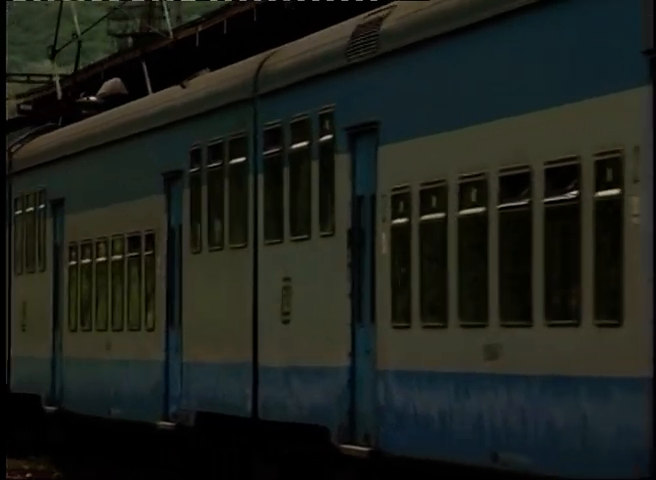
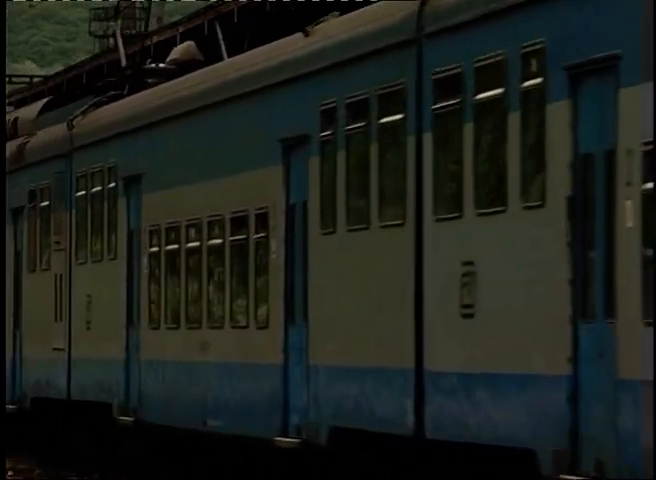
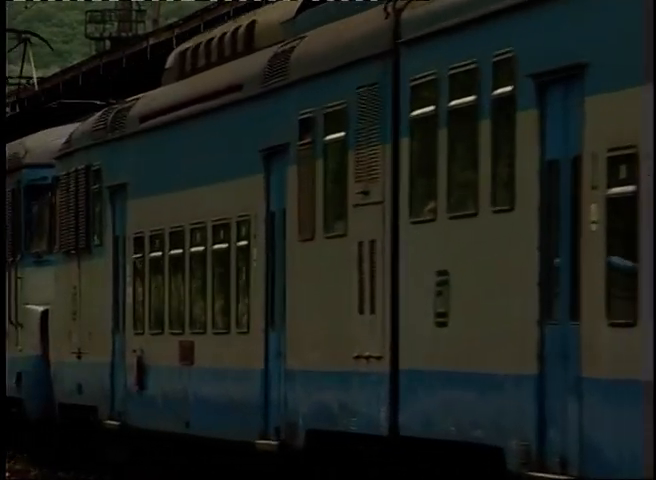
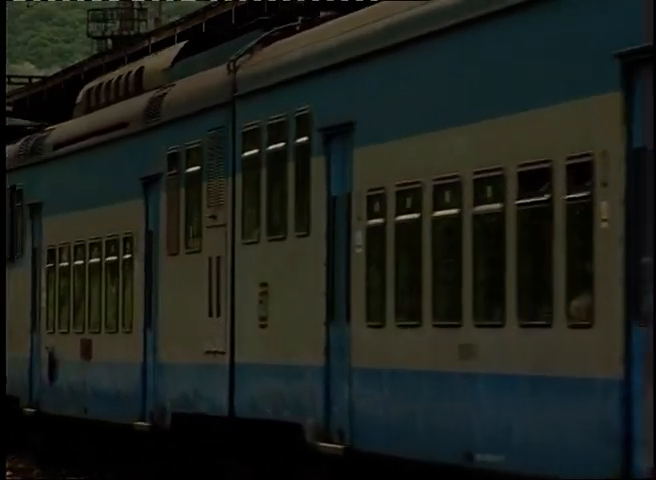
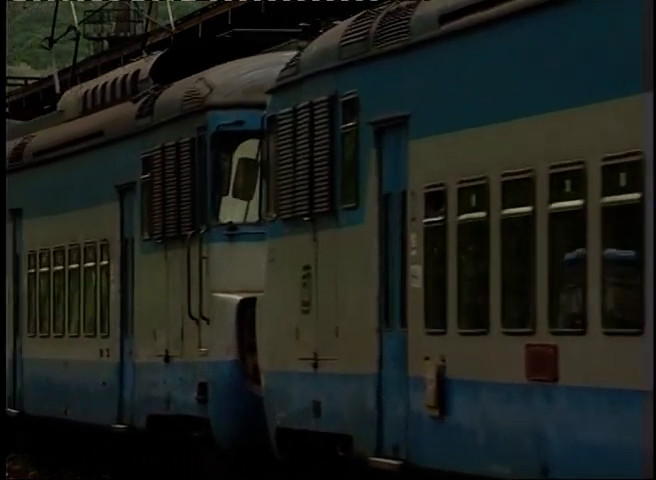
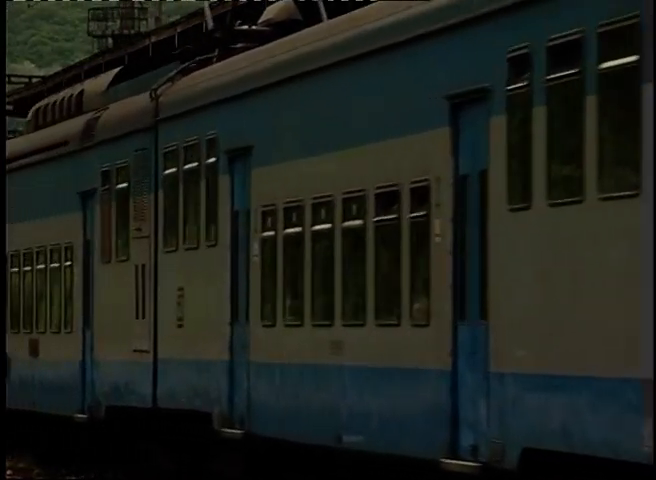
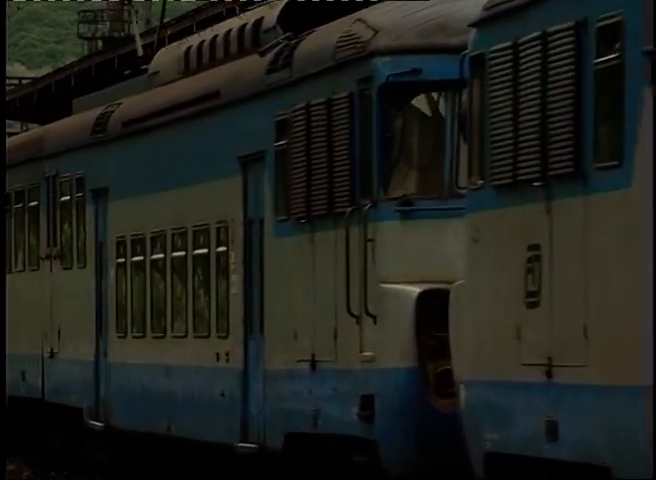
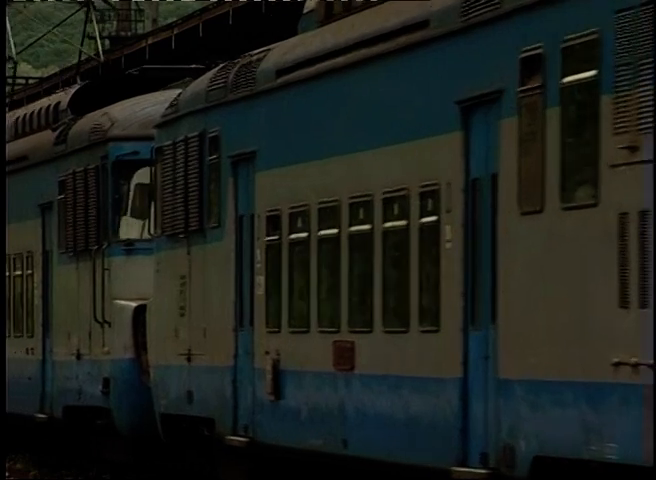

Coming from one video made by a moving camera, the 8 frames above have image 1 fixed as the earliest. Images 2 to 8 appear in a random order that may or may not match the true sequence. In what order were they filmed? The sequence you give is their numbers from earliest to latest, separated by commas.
2, 6, 4, 3, 8, 5, 7
